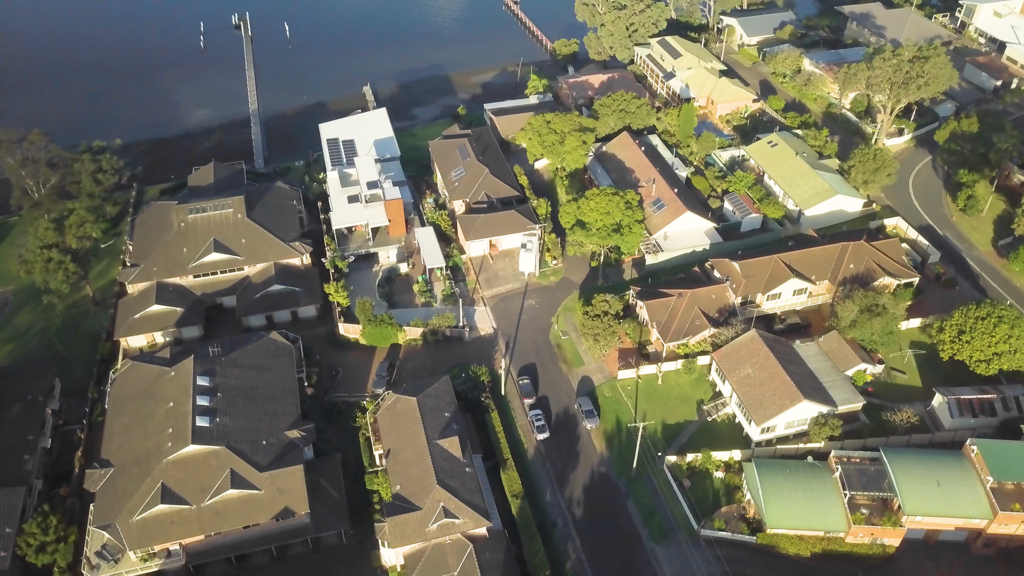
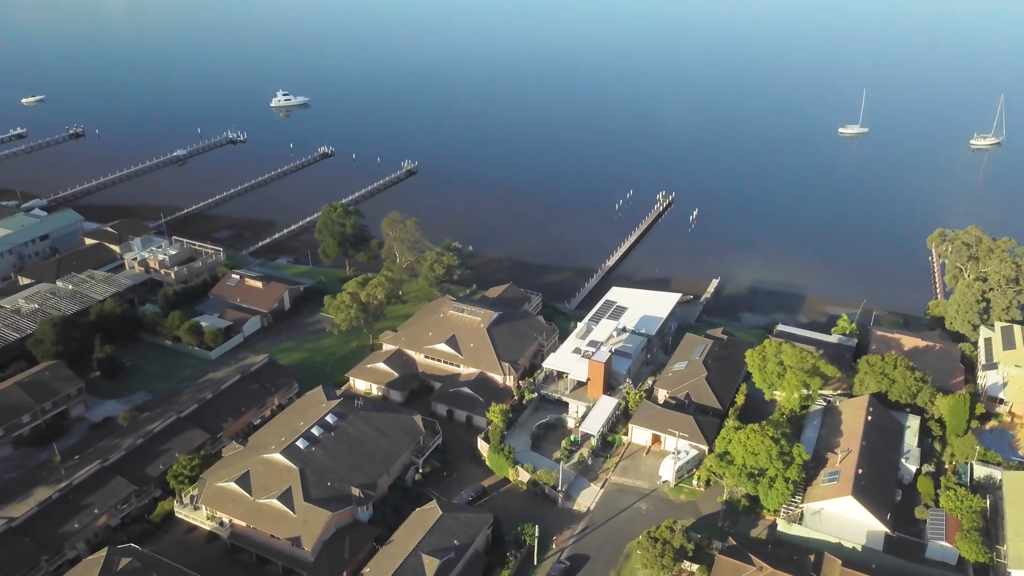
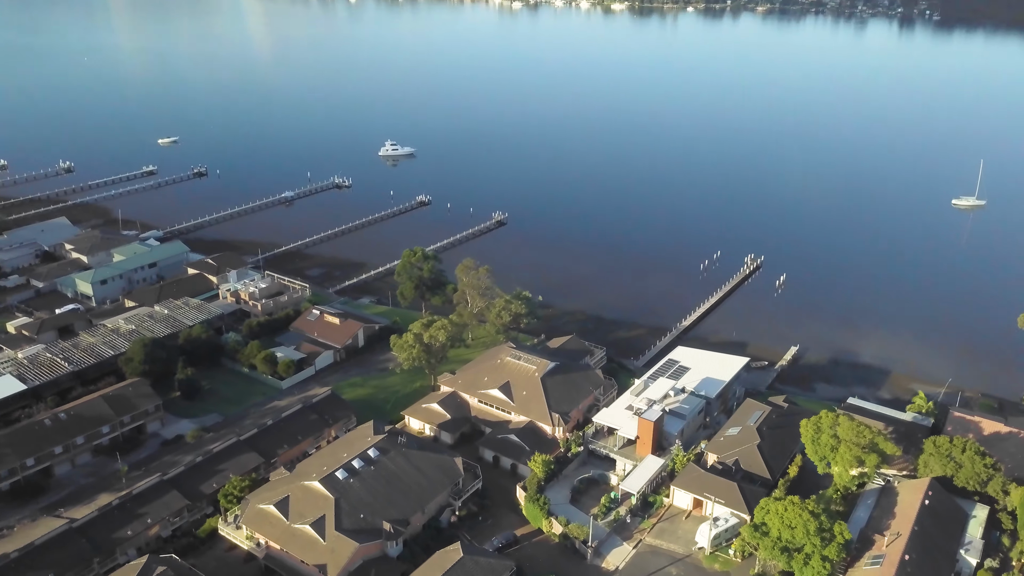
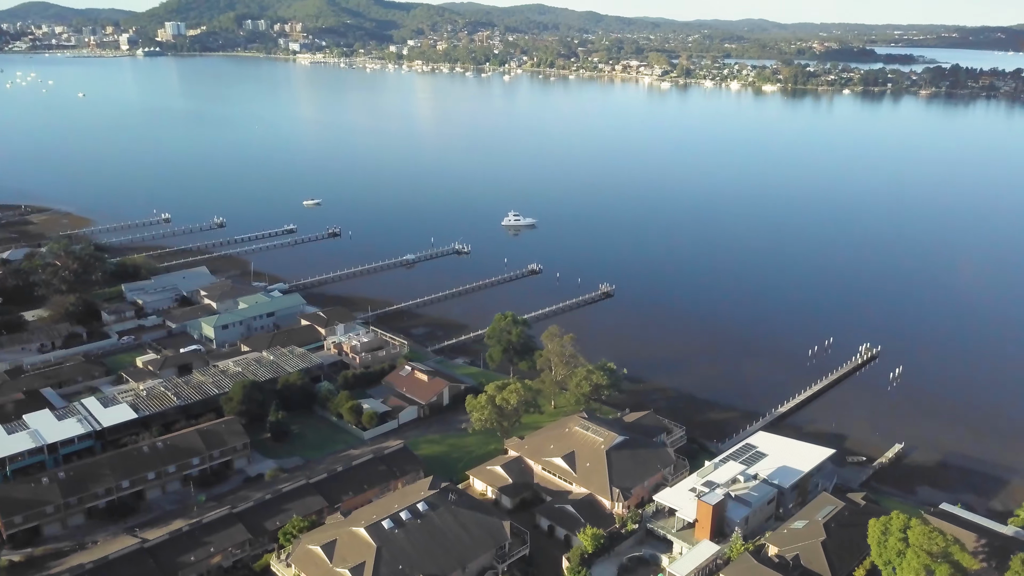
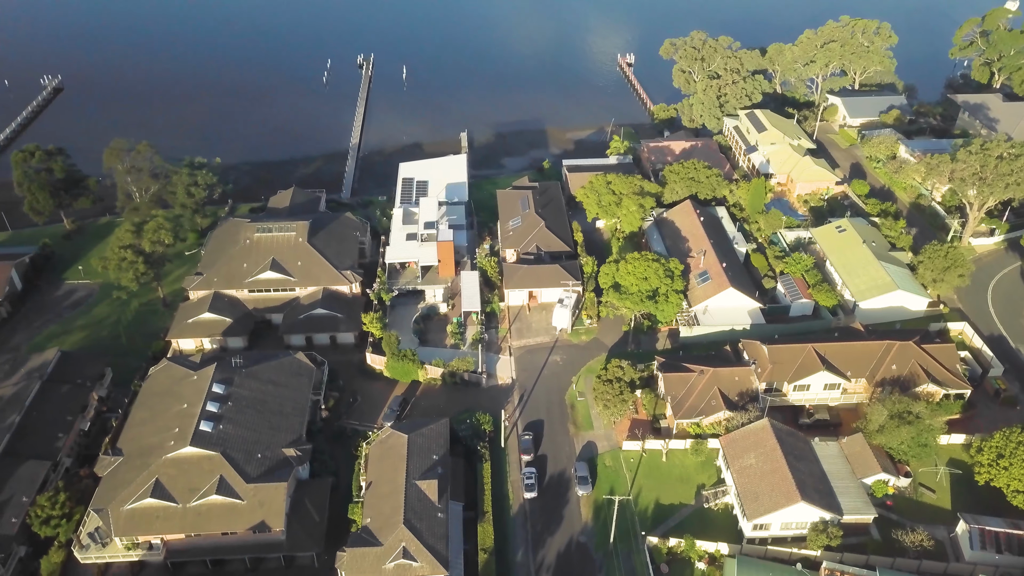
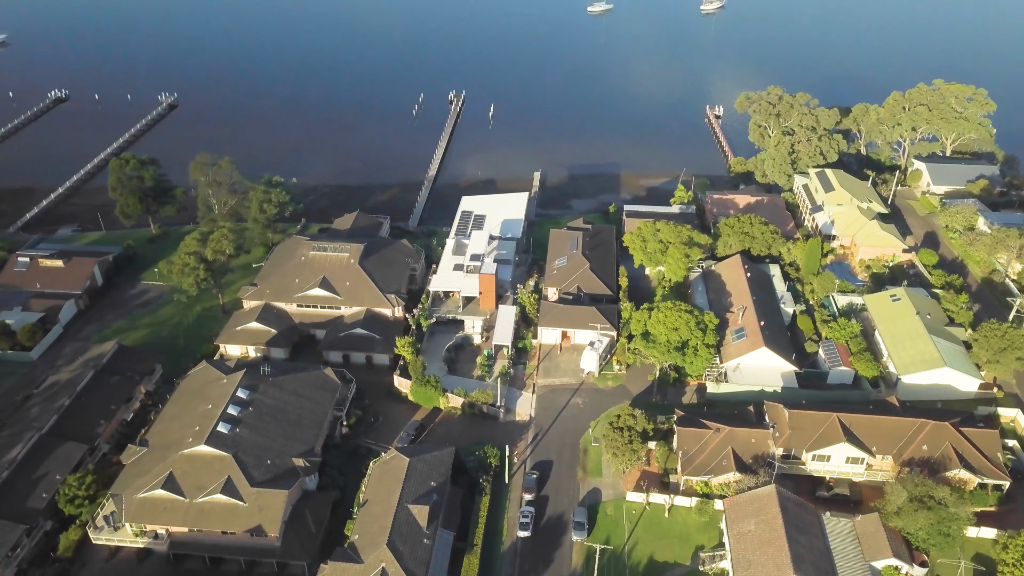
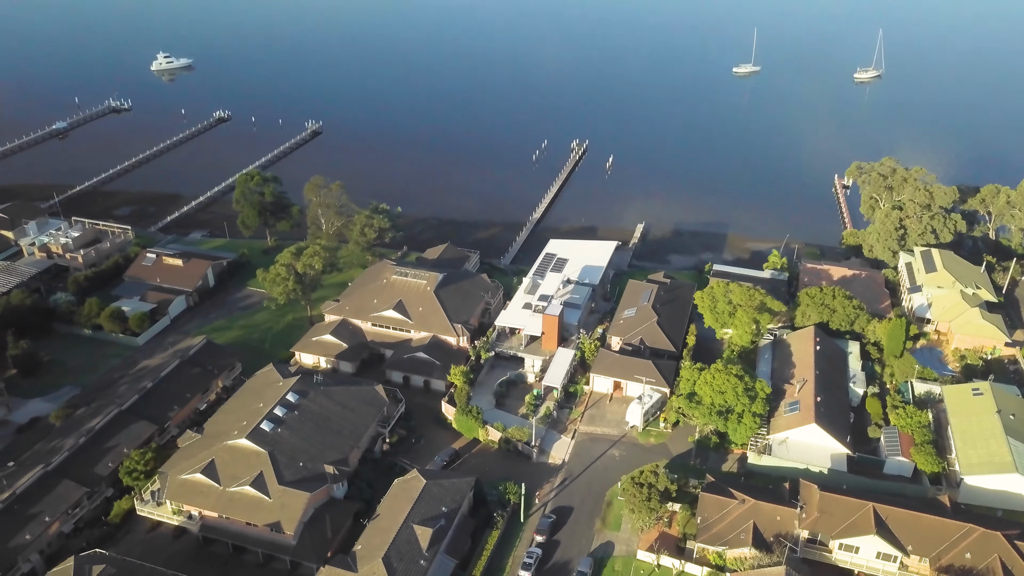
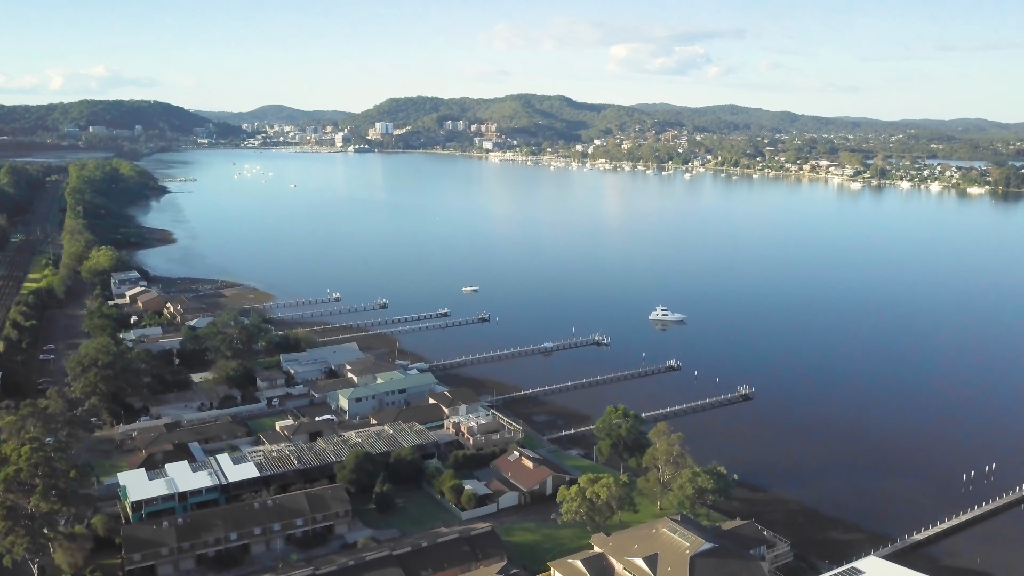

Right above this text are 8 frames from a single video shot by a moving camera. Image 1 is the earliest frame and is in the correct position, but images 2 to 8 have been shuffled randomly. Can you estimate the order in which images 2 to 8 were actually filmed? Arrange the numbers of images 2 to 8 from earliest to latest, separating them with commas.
5, 6, 7, 2, 3, 4, 8
